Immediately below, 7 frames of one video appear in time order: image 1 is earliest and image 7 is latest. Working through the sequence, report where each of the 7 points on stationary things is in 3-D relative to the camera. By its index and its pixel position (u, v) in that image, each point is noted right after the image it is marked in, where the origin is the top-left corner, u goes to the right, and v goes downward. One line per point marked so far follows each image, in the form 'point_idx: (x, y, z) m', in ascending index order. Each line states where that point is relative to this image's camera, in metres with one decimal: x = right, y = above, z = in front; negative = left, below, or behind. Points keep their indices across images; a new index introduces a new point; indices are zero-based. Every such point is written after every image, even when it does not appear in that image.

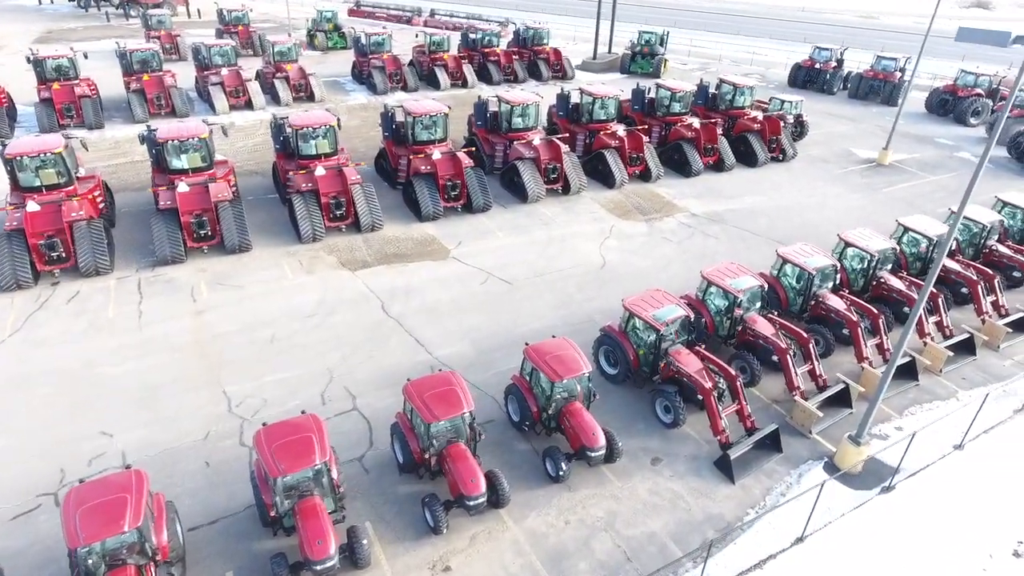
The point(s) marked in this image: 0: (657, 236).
0: (+4.3, +1.5, +19.1) m
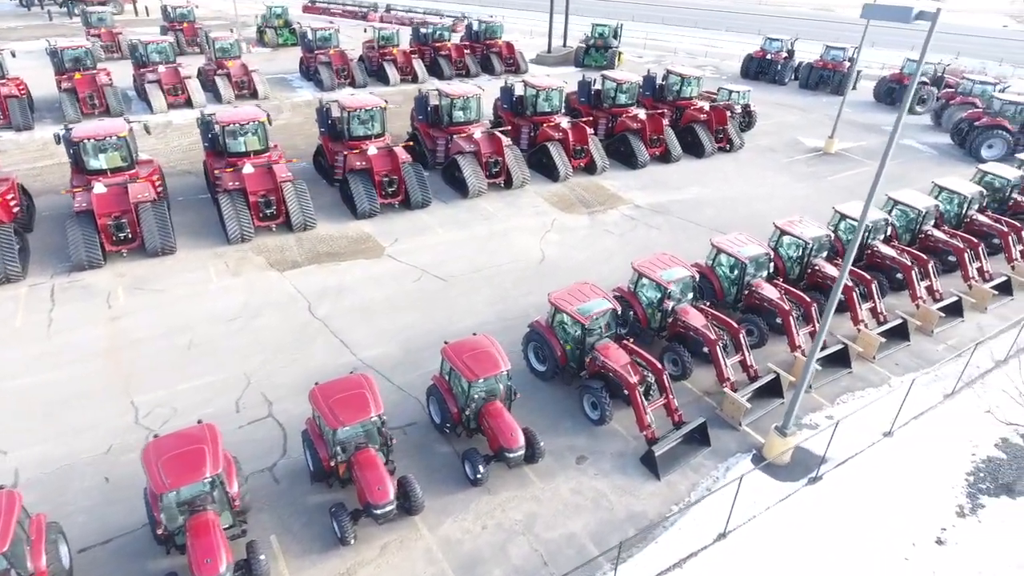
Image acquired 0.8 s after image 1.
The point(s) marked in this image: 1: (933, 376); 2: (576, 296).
0: (+2.5, +1.7, +18.8) m
1: (+8.5, -1.8, +13.1) m
2: (+1.2, -0.2, +12.2) m
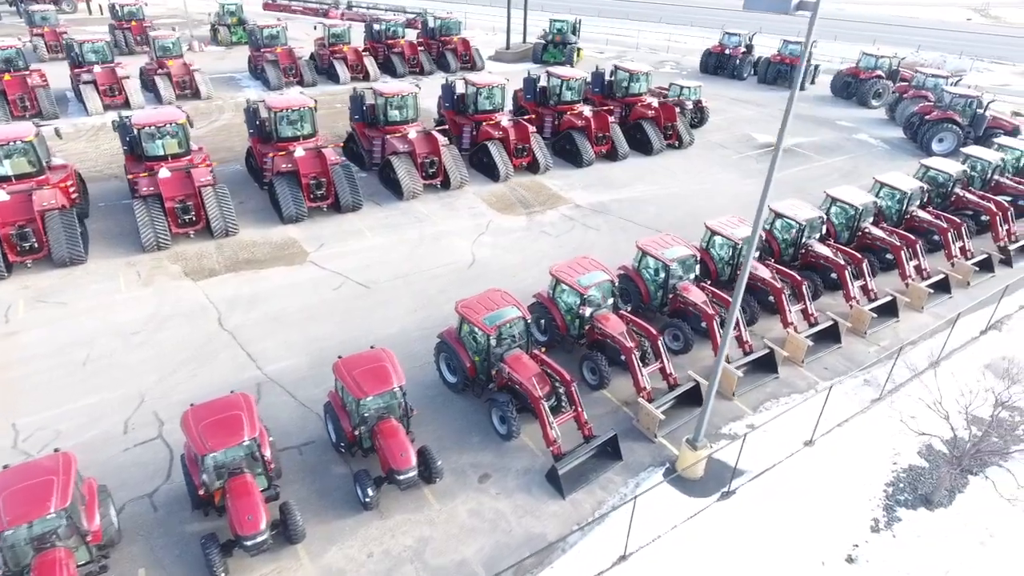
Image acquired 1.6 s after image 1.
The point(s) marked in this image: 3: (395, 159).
0: (+0.7, +1.6, +18.2) m
1: (+6.9, -1.8, +12.7) m
2: (-0.5, -0.3, +11.6) m
3: (-3.5, +3.9, +19.4) m
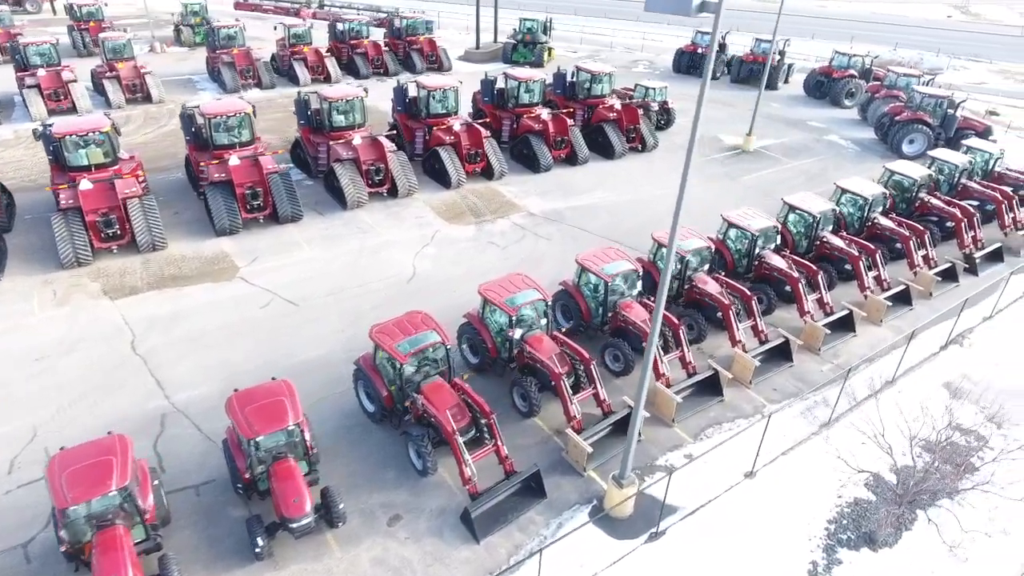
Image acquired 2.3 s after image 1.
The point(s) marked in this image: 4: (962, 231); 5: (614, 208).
0: (-0.8, +1.3, +17.4) m
1: (+5.5, -2.1, +12.0) m
2: (-1.8, -0.7, +10.8) m
3: (-5.0, +3.5, +18.5) m
4: (+11.8, +1.5, +16.9) m
5: (+3.1, +2.4, +19.5) m
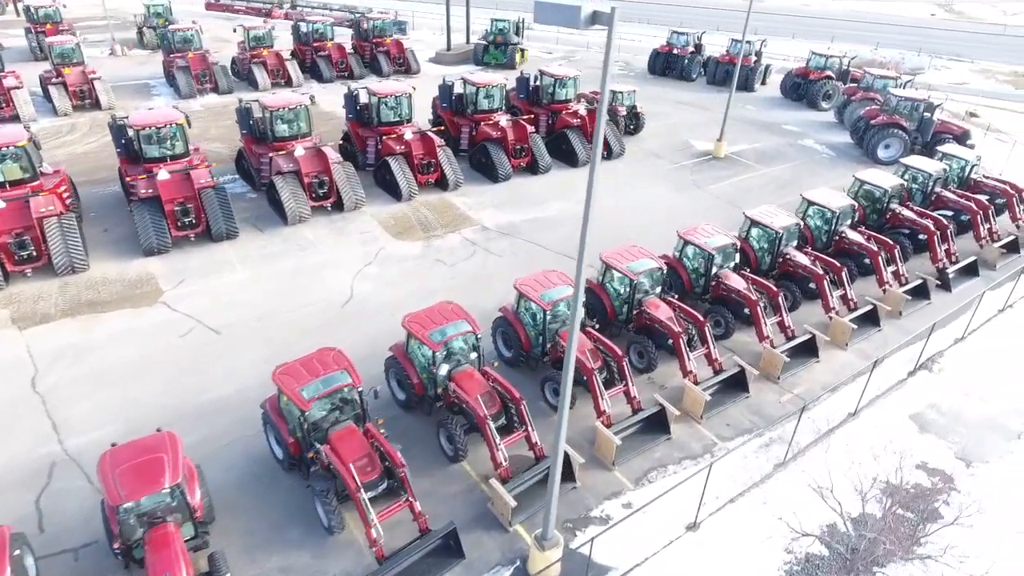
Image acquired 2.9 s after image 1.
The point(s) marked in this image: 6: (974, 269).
0: (-2.0, +0.8, +16.4) m
1: (+4.3, -2.6, +11.1) m
2: (-3.0, -1.2, +9.8) m
3: (-6.3, +2.9, +17.4) m
4: (+10.5, +1.1, +16.1) m
5: (+1.7, +2.0, +18.5) m
6: (+11.7, +0.5, +16.4) m
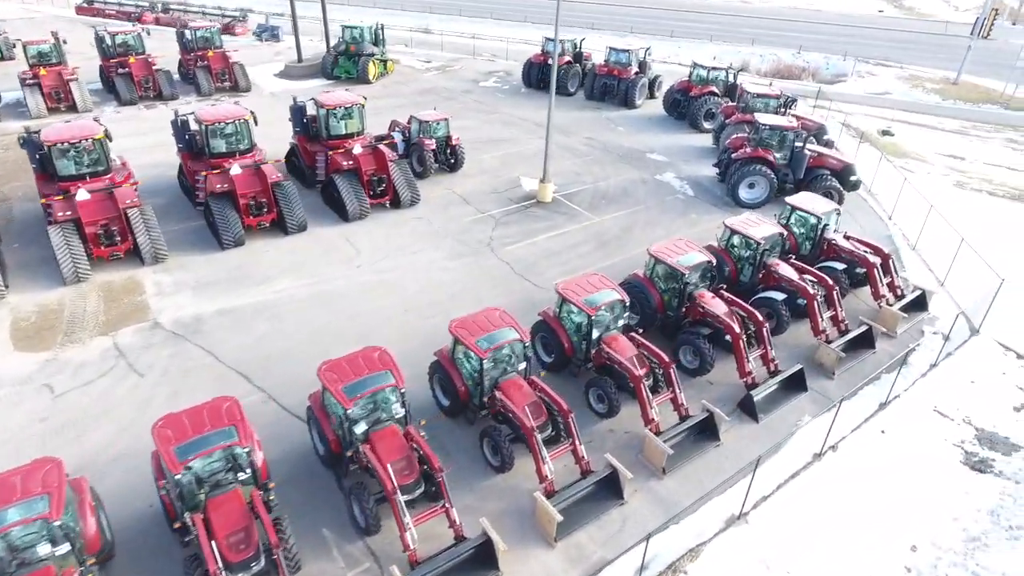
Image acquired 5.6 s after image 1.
0: (-8.5, -1.7, +11.8) m
1: (-2.0, -5.0, +6.5) m
2: (-9.4, -3.7, +5.2) m
3: (-12.8, +0.4, +12.8) m
4: (+4.1, -1.1, +11.5) m
5: (-4.7, -0.4, +13.9) m
6: (+5.3, -1.7, +11.9) m
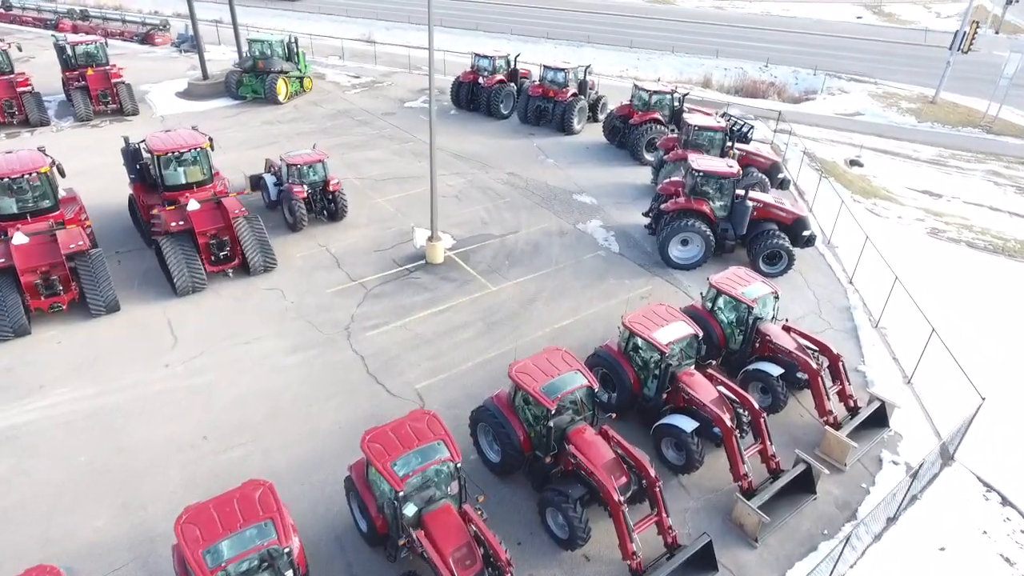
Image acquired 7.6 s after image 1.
0: (-11.2, -3.6, +8.4) m
1: (-4.6, -6.9, +3.2) m
2: (-12.0, -5.7, +1.8) m
3: (-15.5, -1.6, +9.3) m
4: (+1.4, -3.0, +8.3) m
5: (-7.5, -2.3, +10.6) m
6: (+2.6, -3.6, +8.7) m
